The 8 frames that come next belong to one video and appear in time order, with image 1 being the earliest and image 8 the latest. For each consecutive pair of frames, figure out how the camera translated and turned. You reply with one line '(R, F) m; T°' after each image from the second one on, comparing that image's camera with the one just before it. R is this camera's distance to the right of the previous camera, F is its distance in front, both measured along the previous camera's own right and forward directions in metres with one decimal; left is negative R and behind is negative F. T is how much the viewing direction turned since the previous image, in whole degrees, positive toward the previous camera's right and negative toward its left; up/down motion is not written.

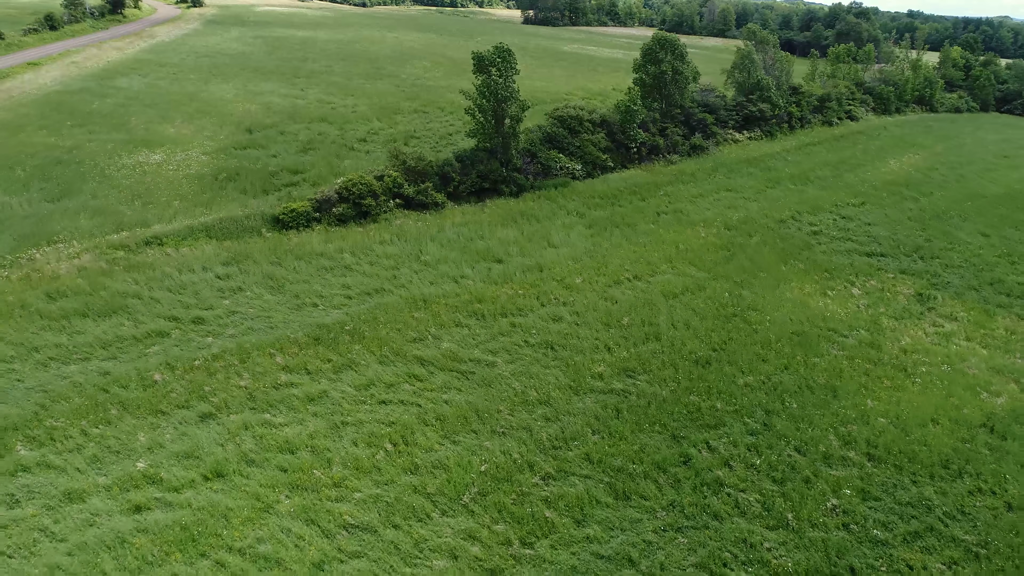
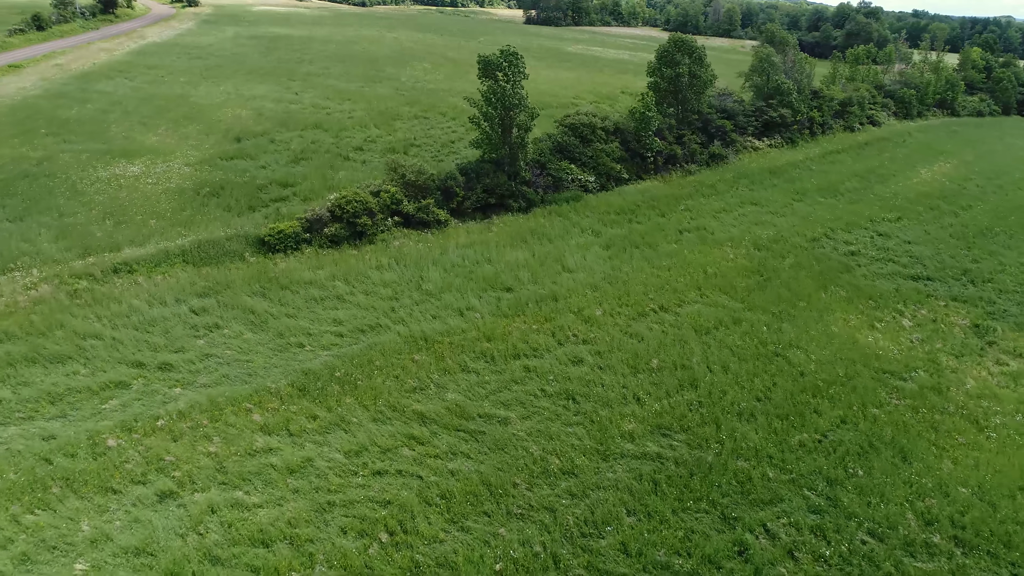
(-0.4, +2.3) m; 0°
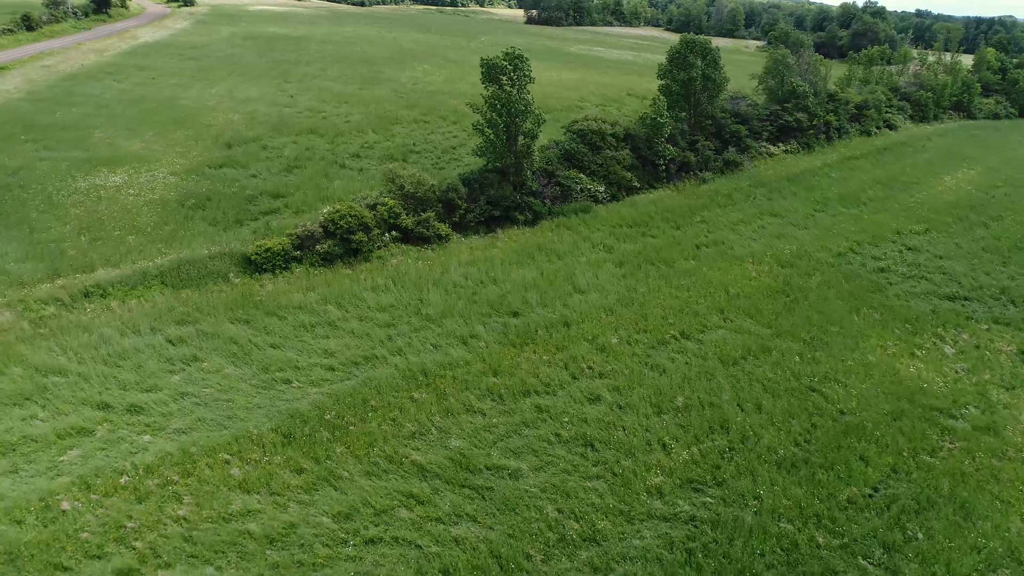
(-0.2, +1.6) m; 0°
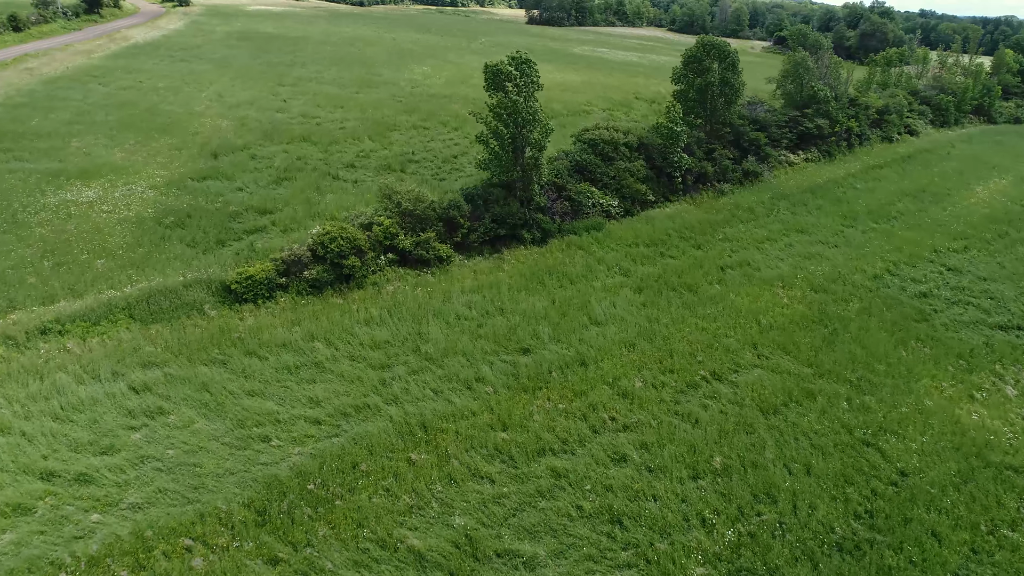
(-0.3, +2.0) m; 0°
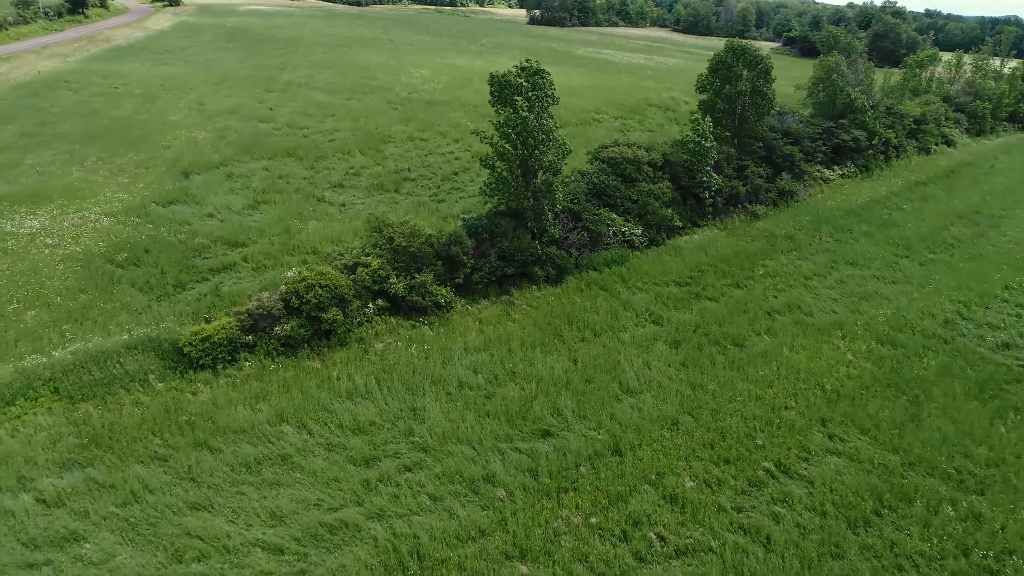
(-0.4, +3.1) m; 0°
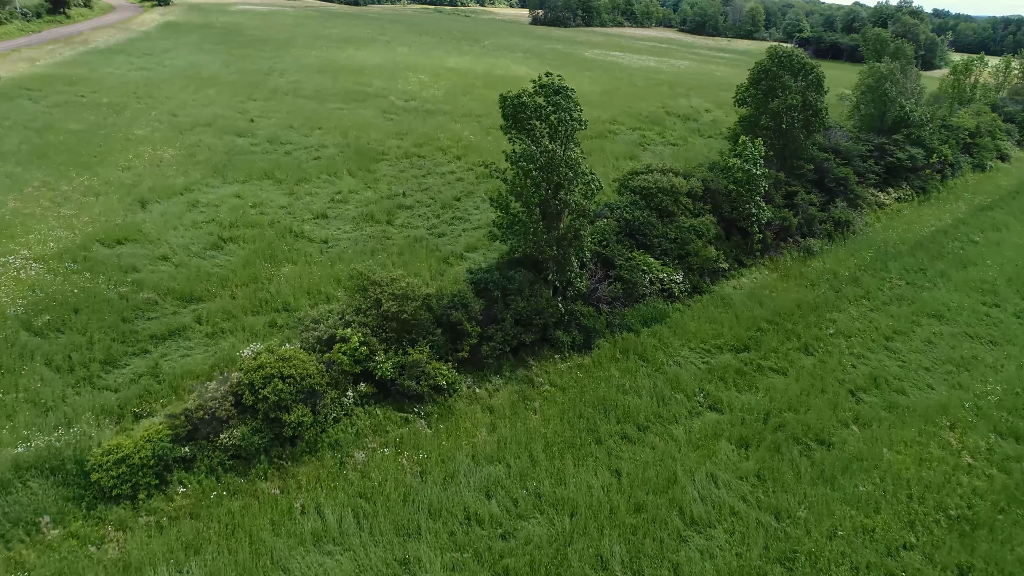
(-0.5, +3.7) m; 0°
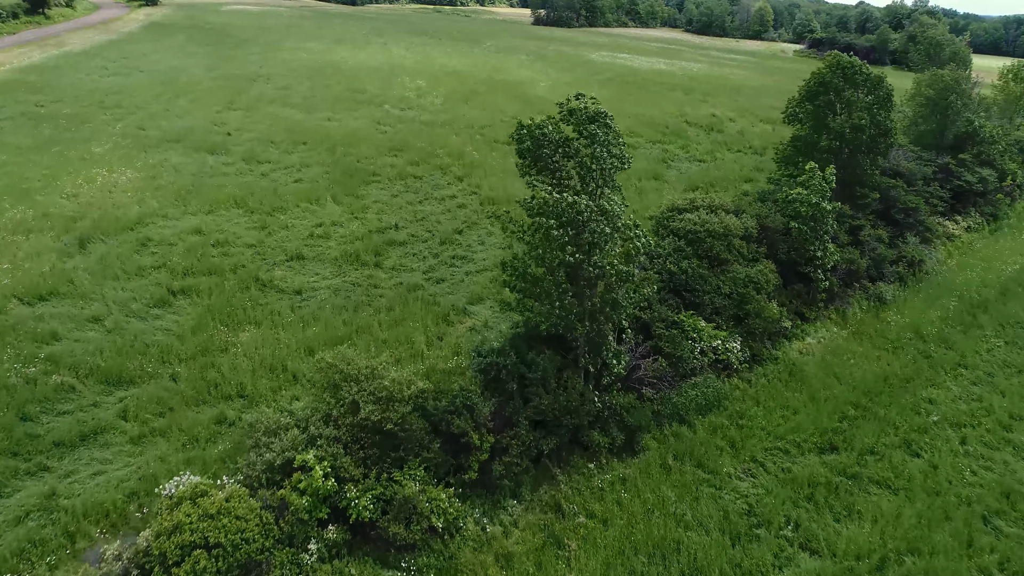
(-0.4, +3.6) m; 0°
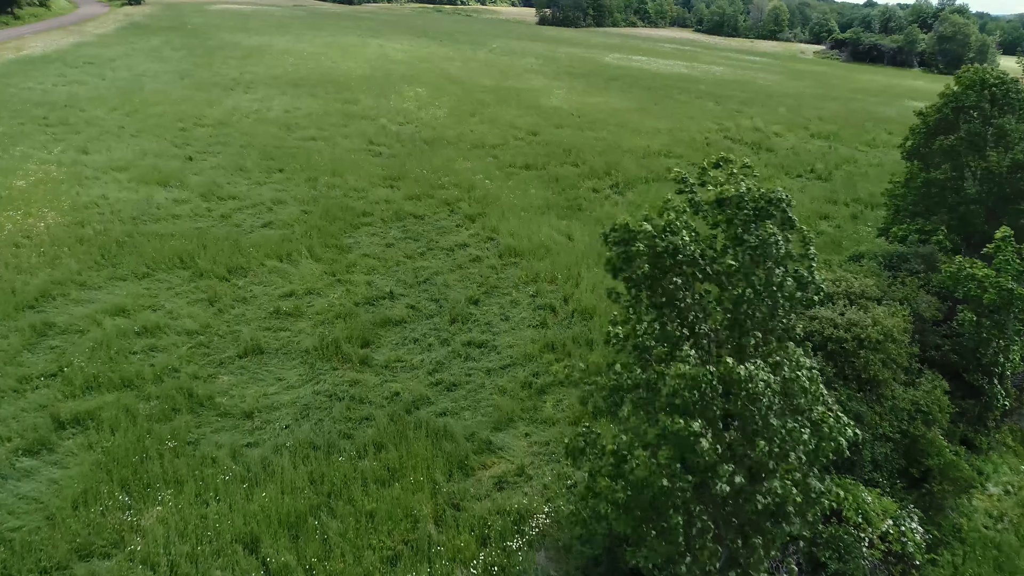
(-0.9, +5.2) m; 0°
